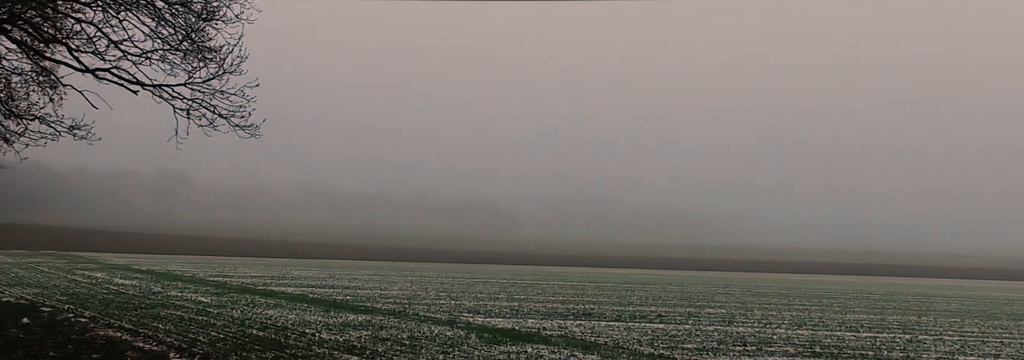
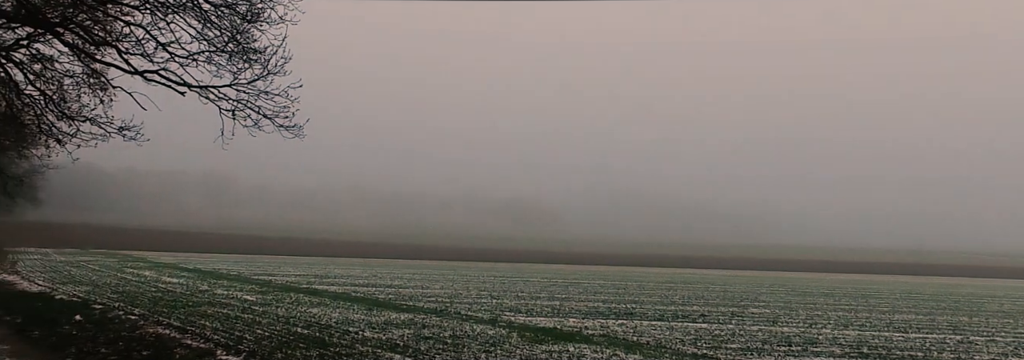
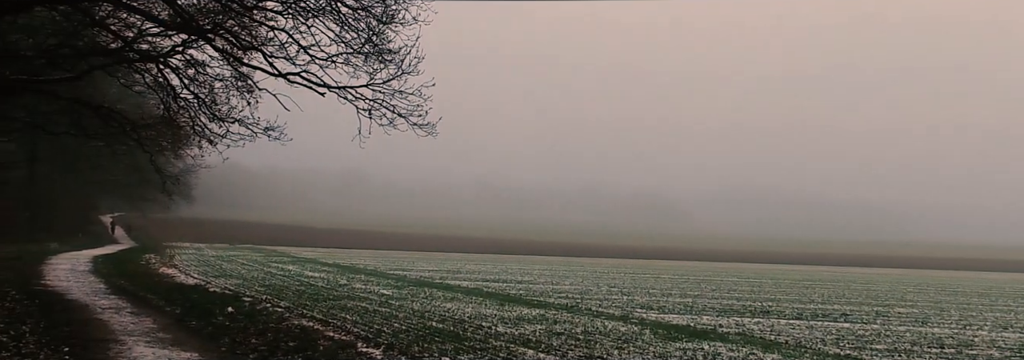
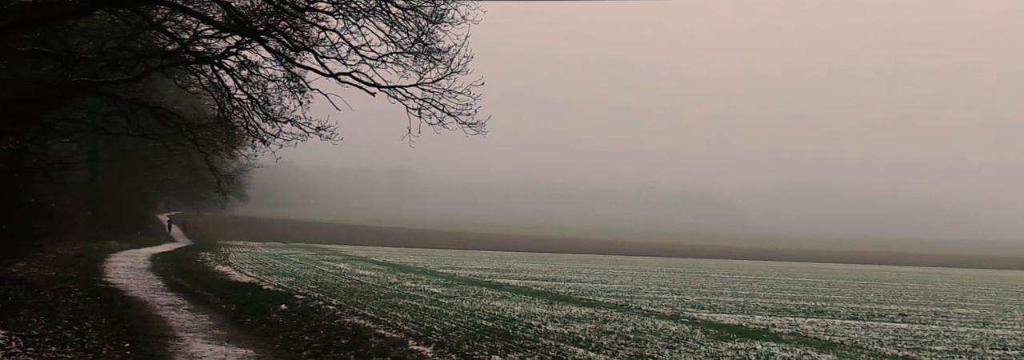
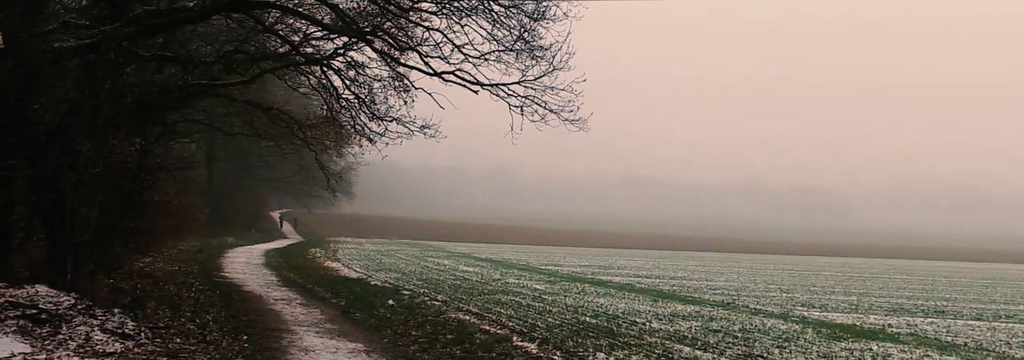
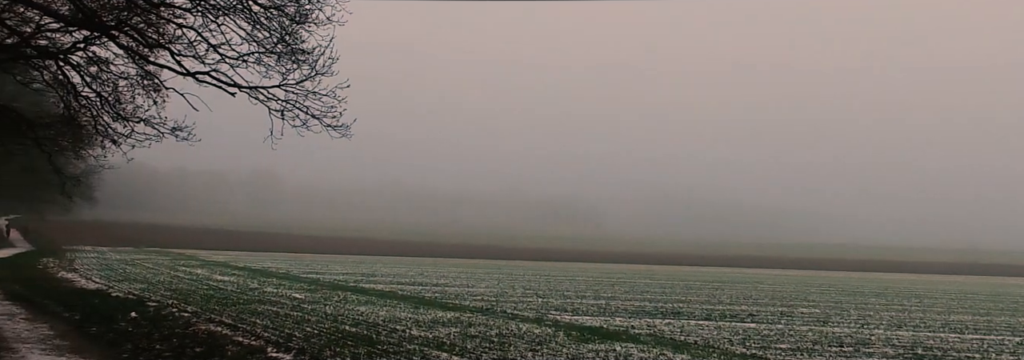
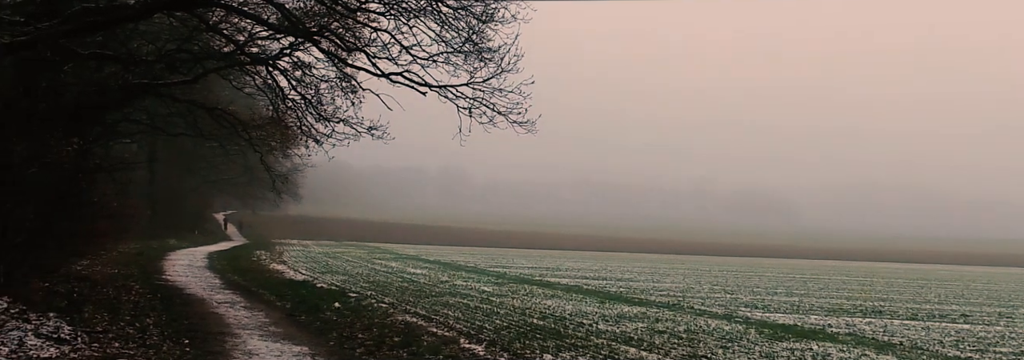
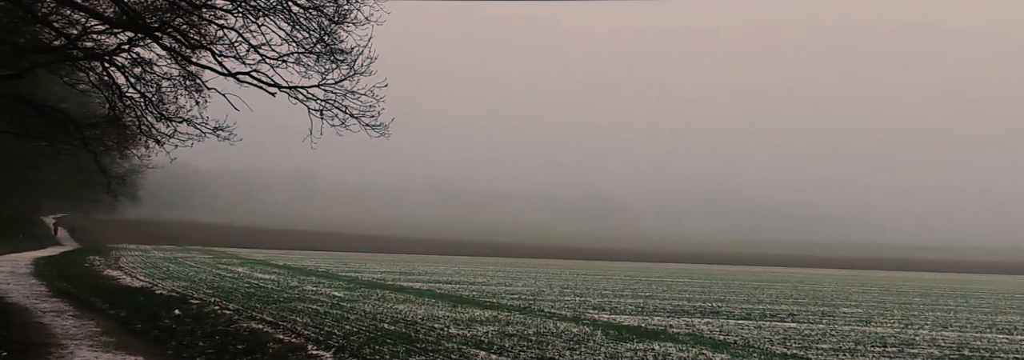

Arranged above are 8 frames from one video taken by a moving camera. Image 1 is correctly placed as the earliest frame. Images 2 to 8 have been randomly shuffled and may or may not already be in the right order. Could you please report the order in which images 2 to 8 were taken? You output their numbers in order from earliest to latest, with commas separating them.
2, 6, 8, 3, 4, 7, 5
